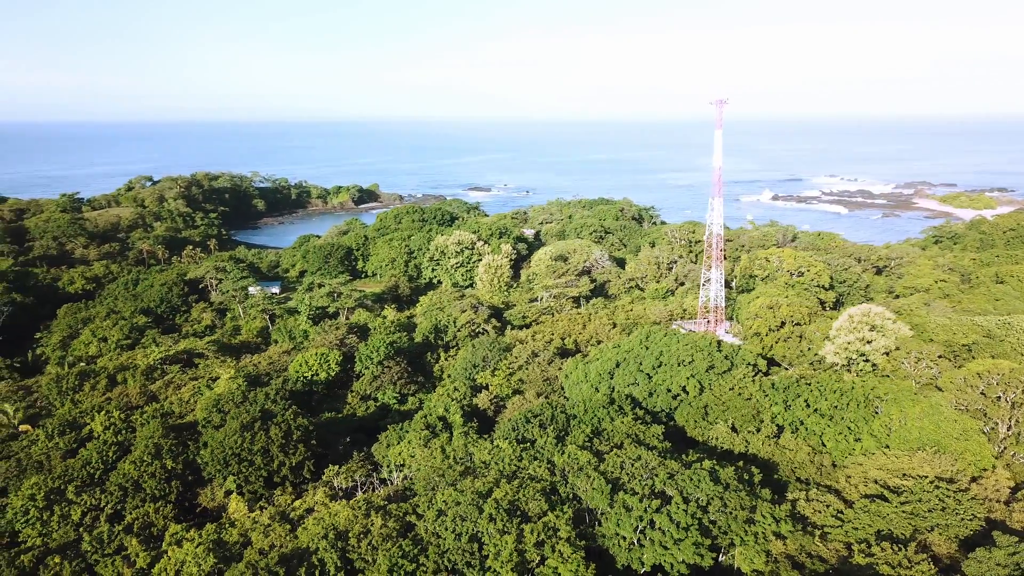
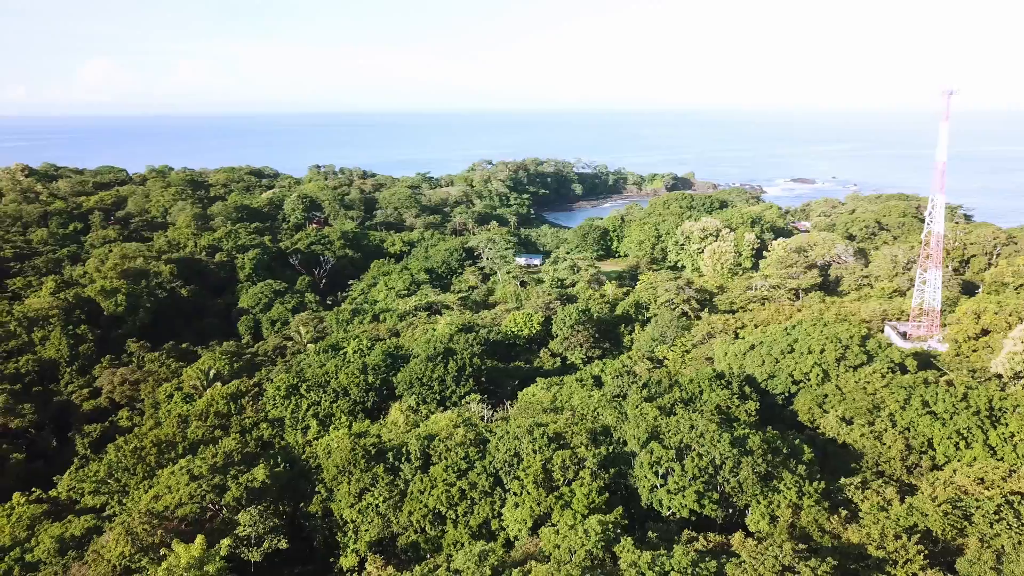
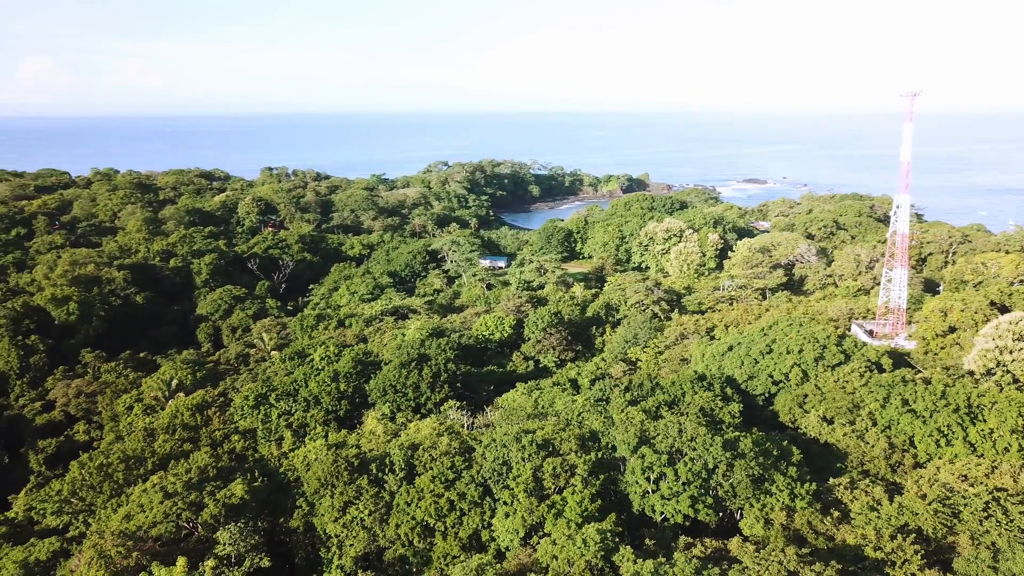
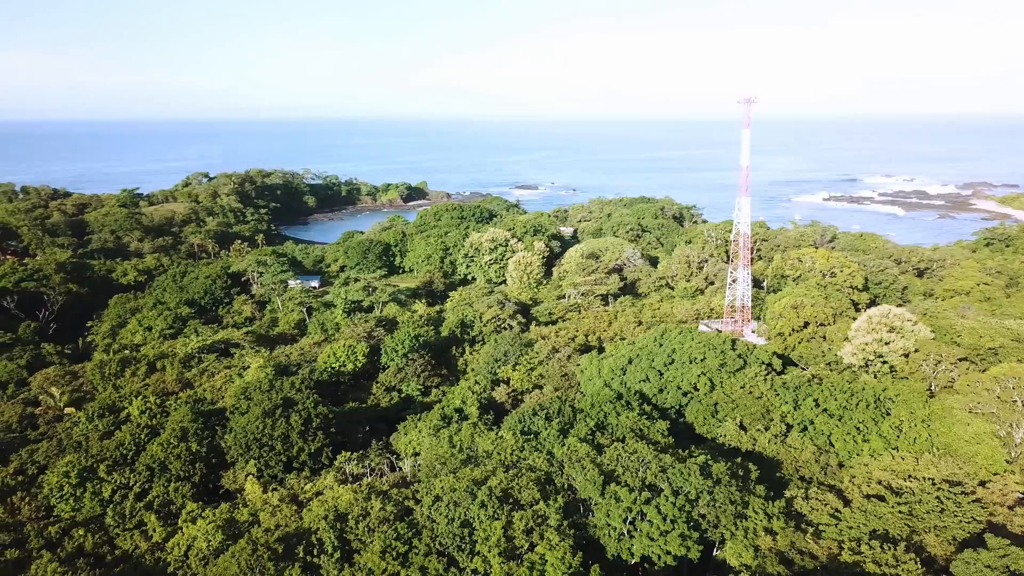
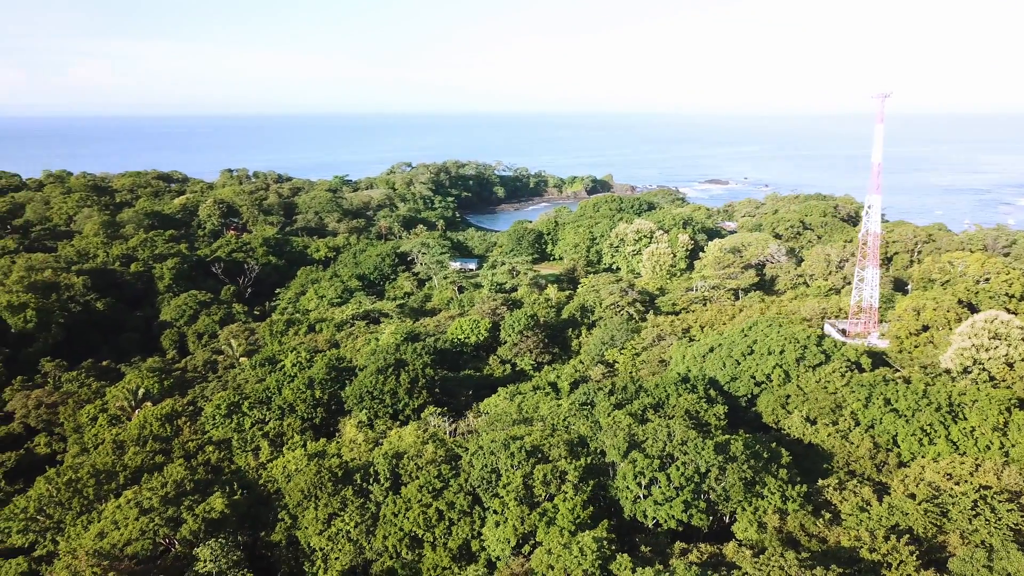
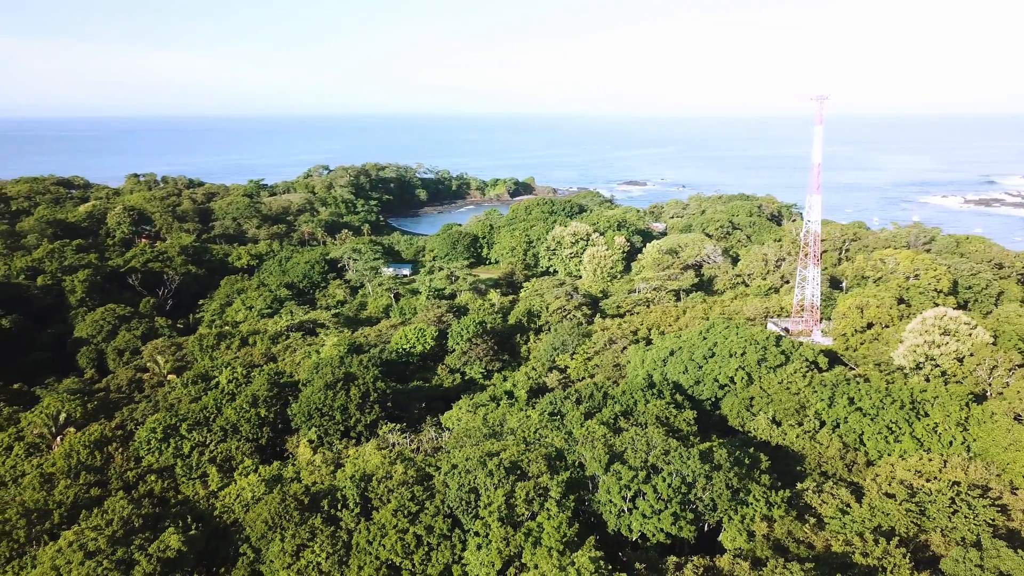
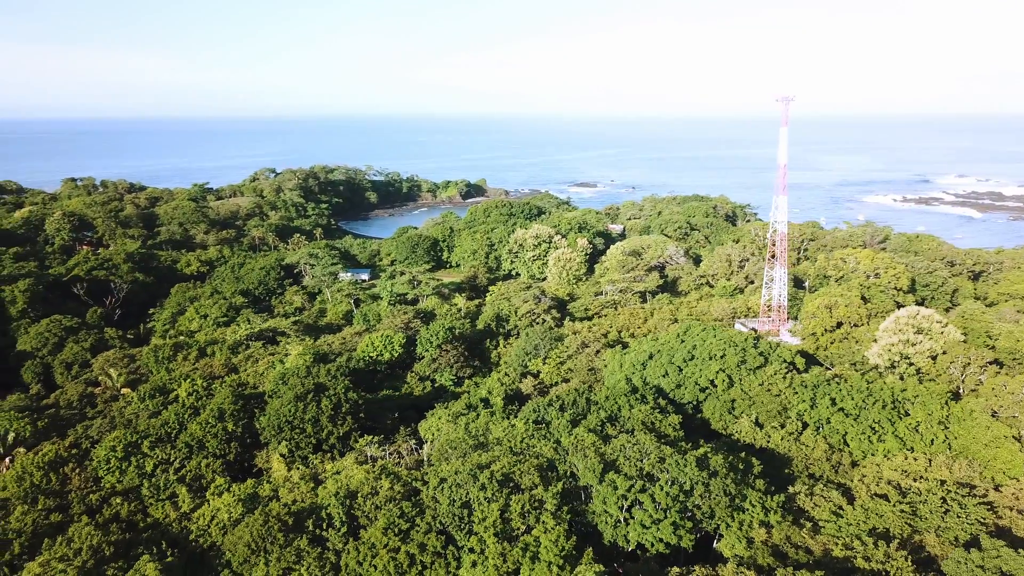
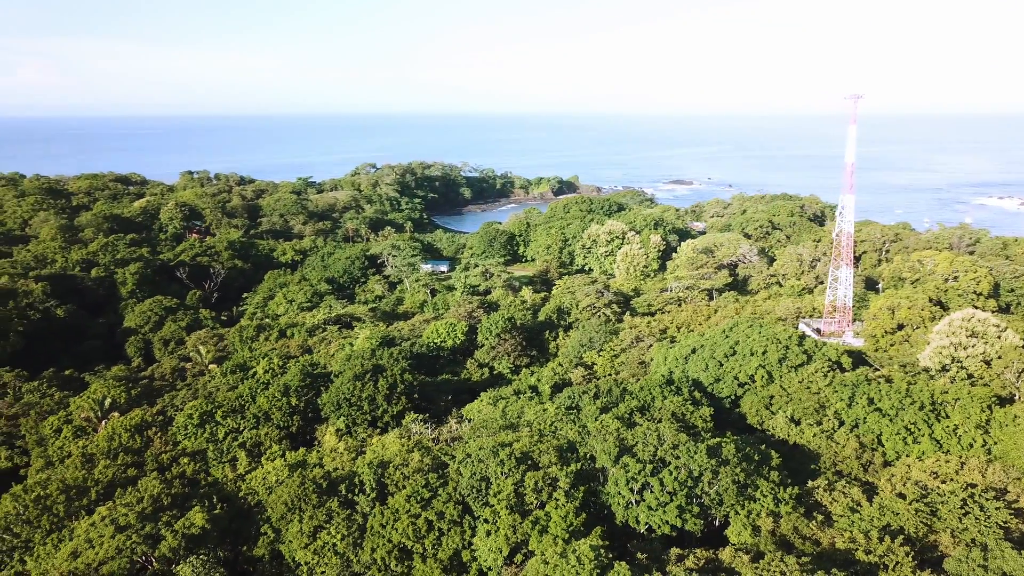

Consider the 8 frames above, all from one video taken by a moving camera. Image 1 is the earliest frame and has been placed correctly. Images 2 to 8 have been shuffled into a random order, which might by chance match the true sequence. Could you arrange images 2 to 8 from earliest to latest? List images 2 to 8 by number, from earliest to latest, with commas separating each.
4, 7, 6, 8, 5, 3, 2
